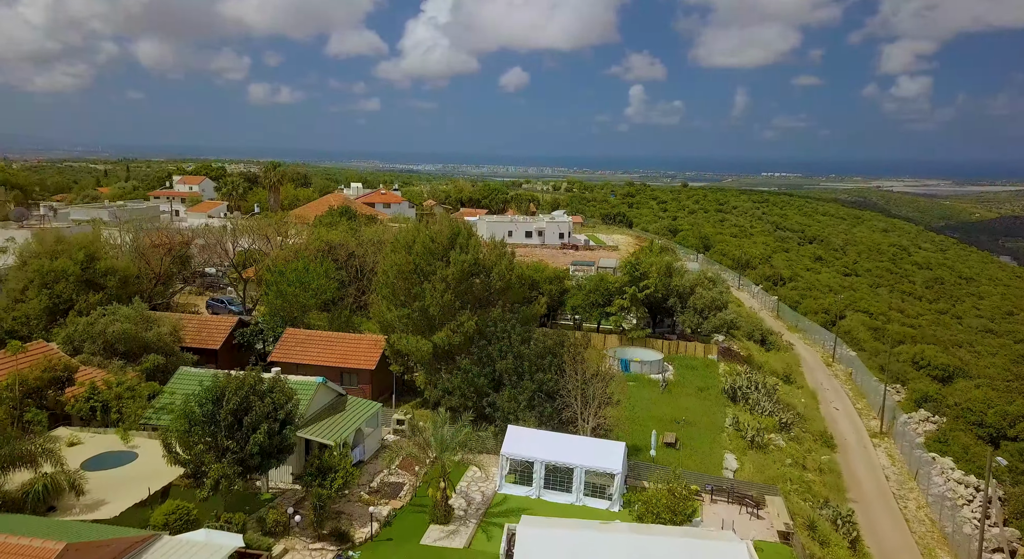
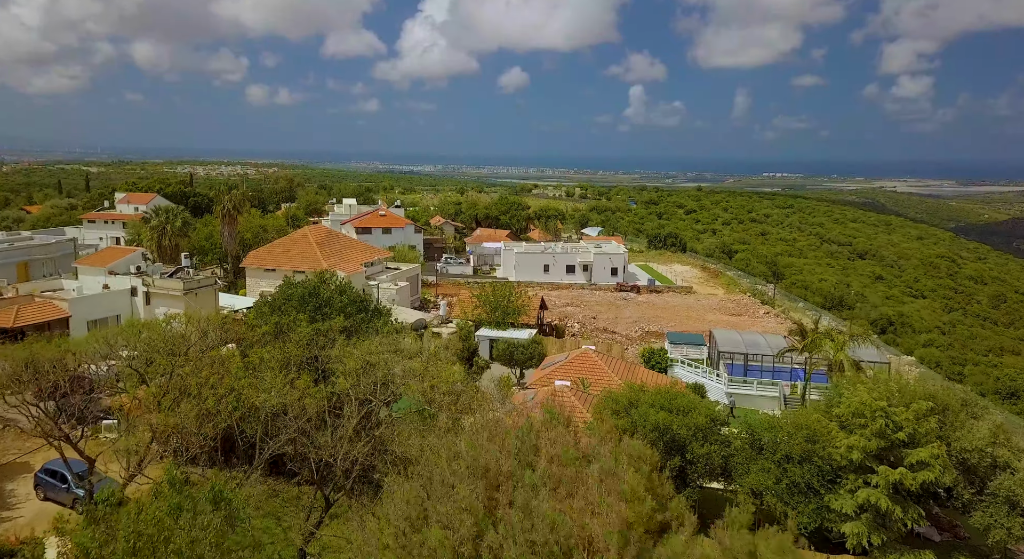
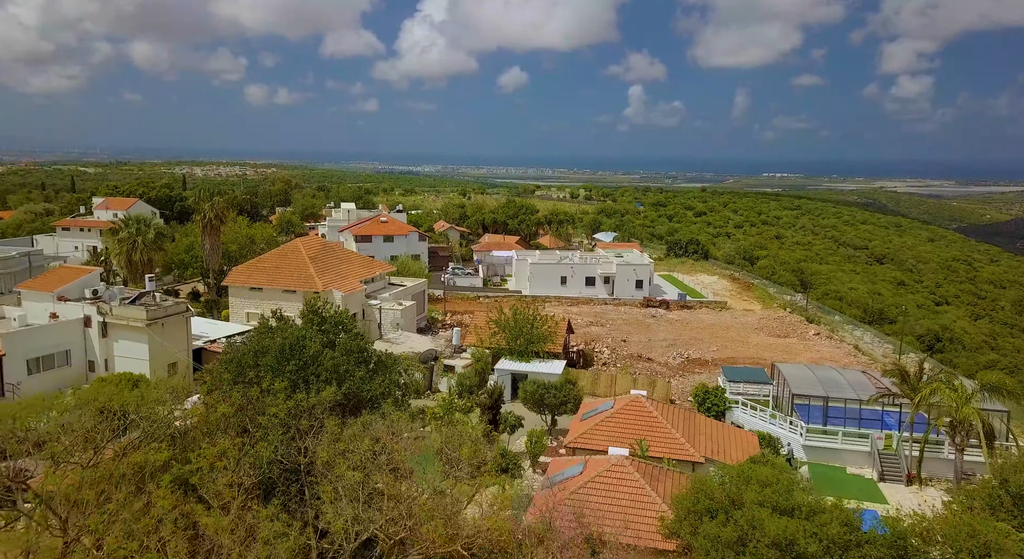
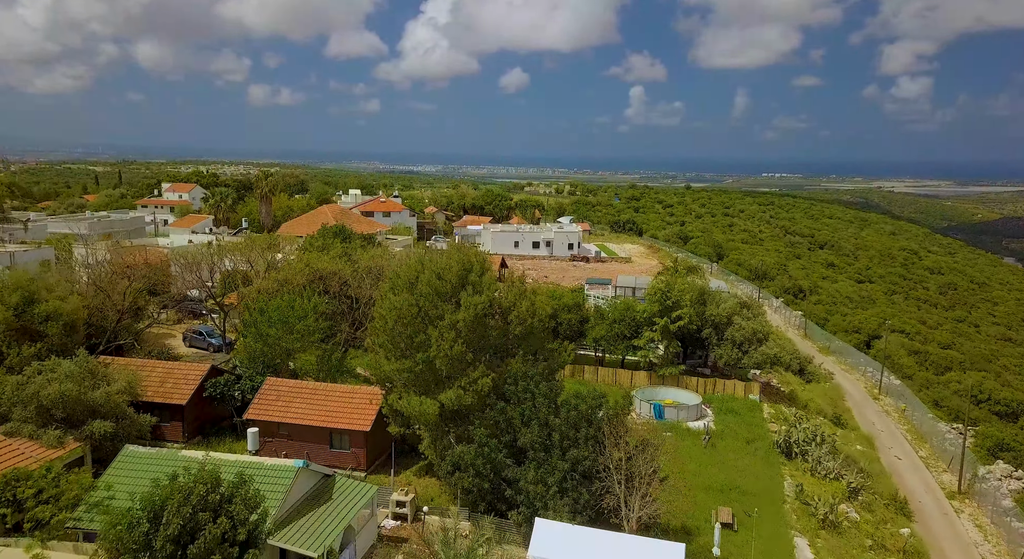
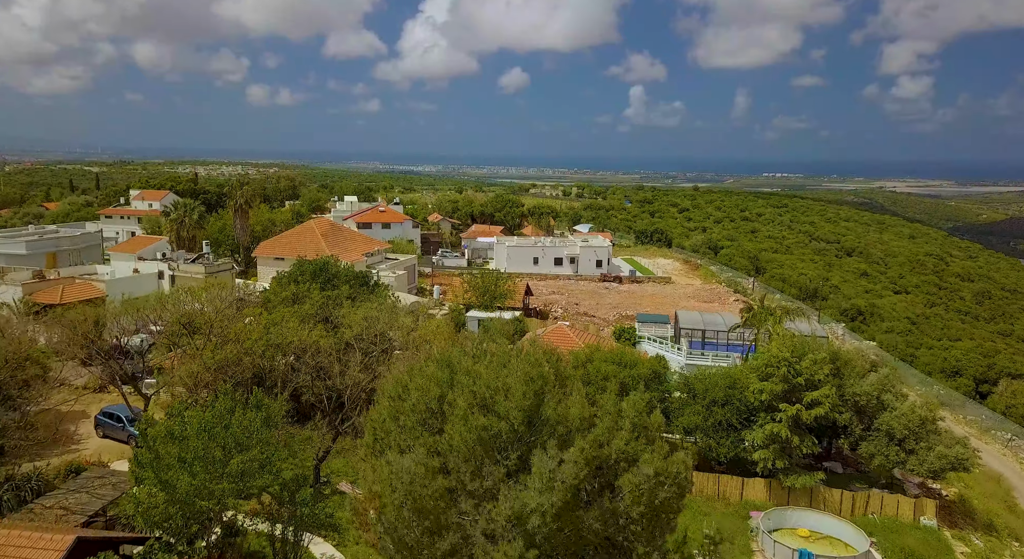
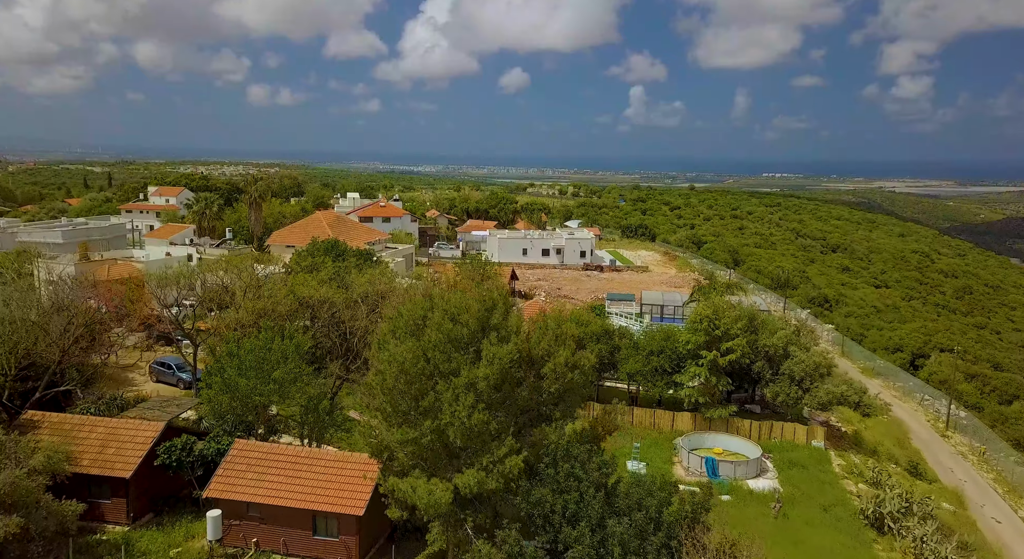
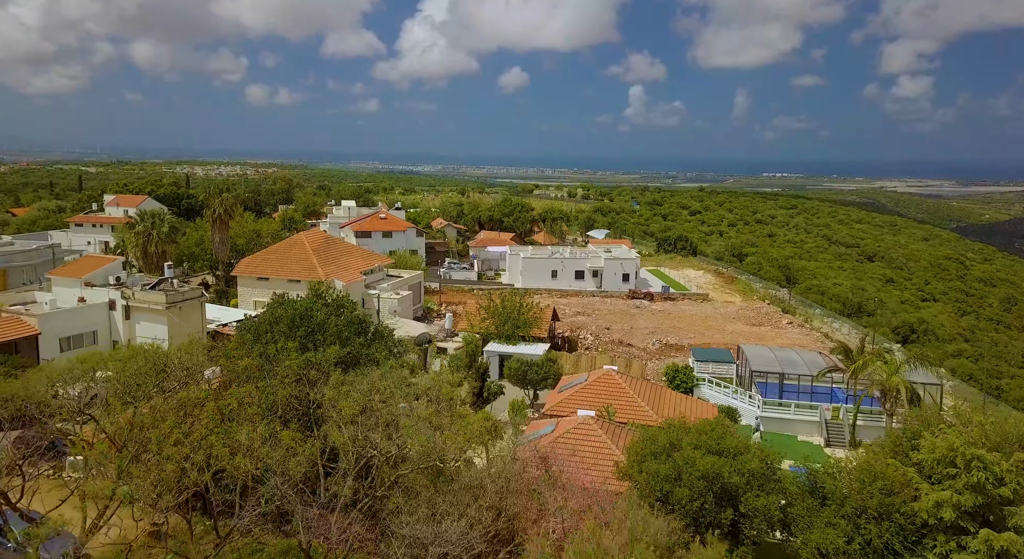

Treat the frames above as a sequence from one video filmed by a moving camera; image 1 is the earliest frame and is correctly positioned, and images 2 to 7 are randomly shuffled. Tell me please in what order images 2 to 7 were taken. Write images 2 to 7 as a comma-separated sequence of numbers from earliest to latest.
4, 6, 5, 2, 7, 3
